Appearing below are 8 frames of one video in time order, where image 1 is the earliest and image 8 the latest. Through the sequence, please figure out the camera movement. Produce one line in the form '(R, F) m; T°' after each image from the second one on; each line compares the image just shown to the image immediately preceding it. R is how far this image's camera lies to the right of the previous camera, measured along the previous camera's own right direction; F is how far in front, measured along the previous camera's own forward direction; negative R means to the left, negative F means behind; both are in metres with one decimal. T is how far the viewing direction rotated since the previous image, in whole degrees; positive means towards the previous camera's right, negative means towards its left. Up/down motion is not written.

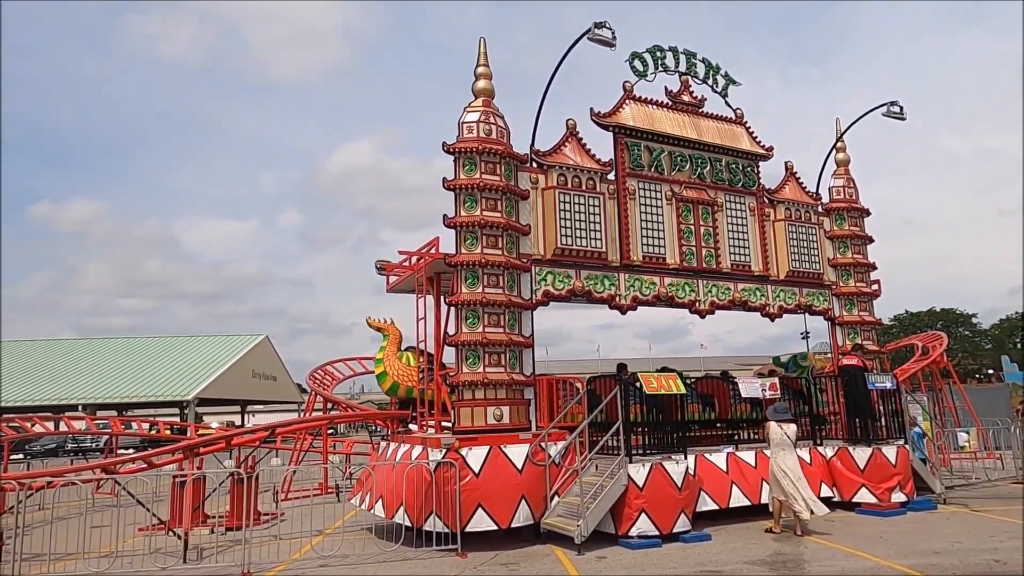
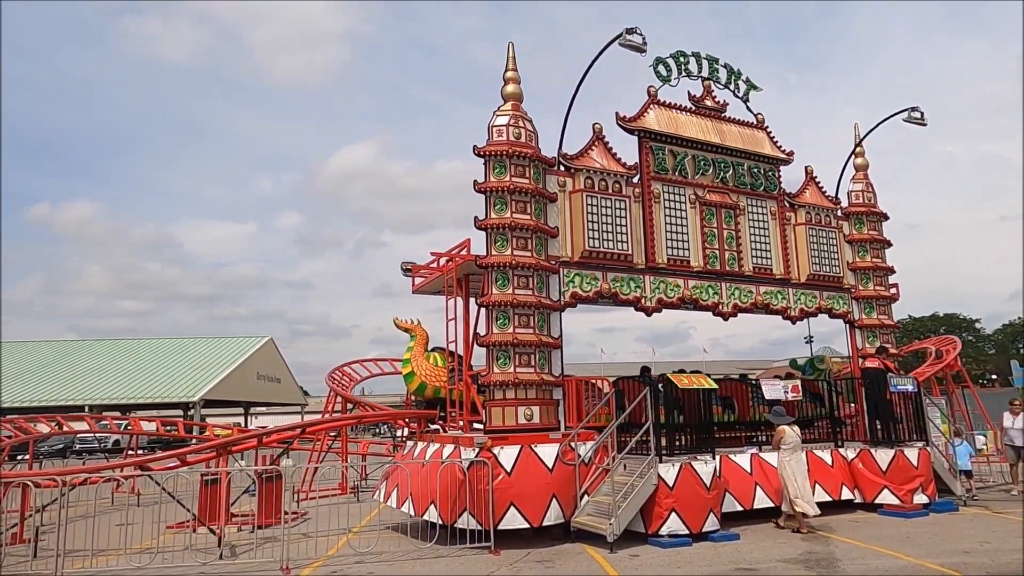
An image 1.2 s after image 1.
(-0.4, -0.1) m; 0°
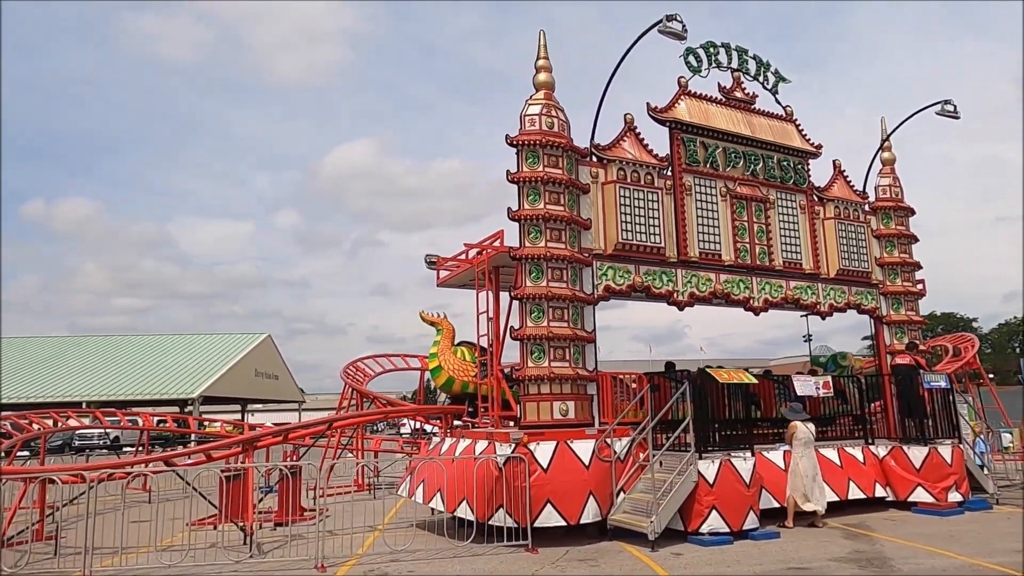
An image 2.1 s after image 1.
(-0.6, +0.2) m; 0°
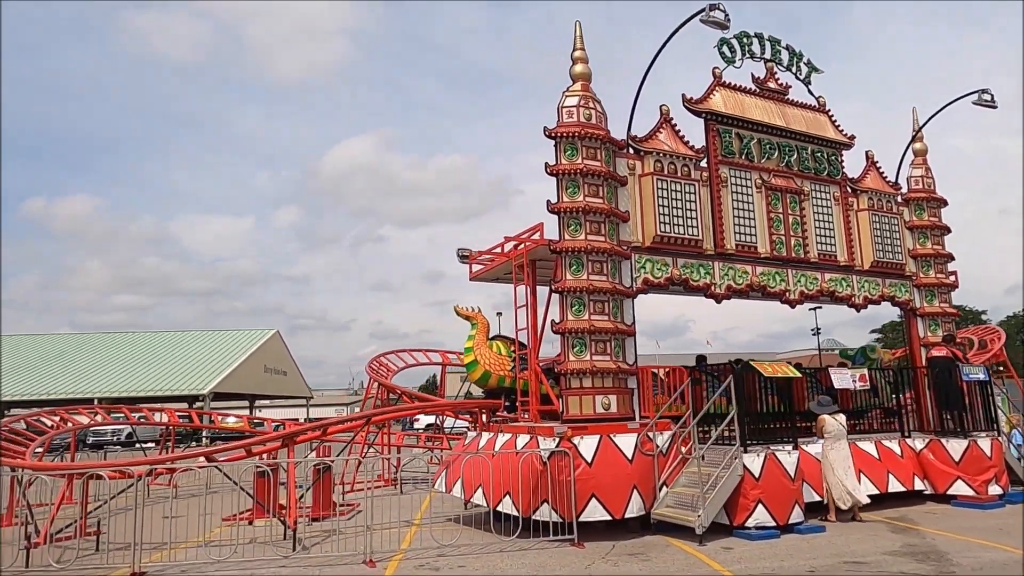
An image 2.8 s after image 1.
(-0.5, +0.1) m; 0°
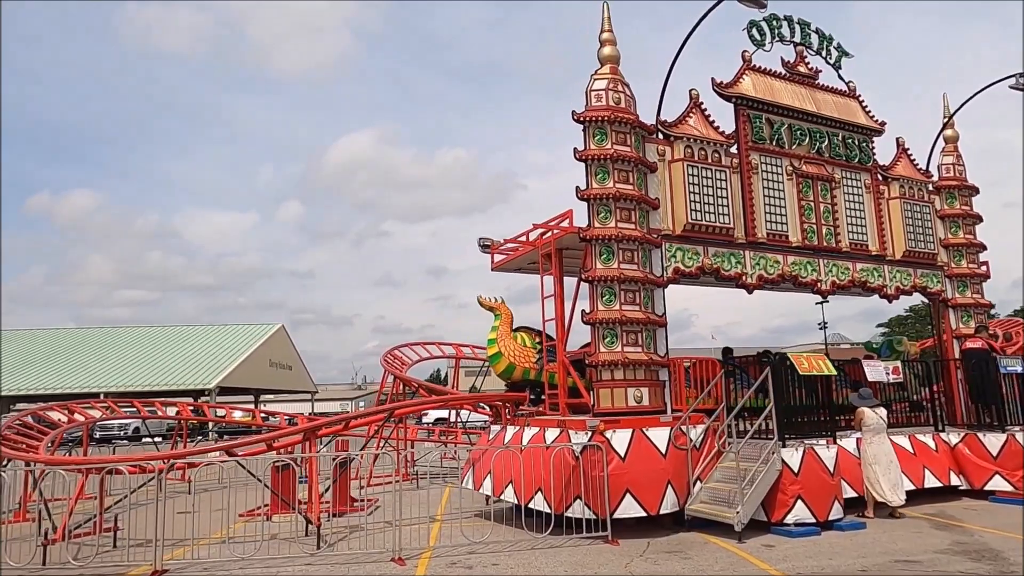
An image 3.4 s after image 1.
(-0.4, +0.3) m; 0°
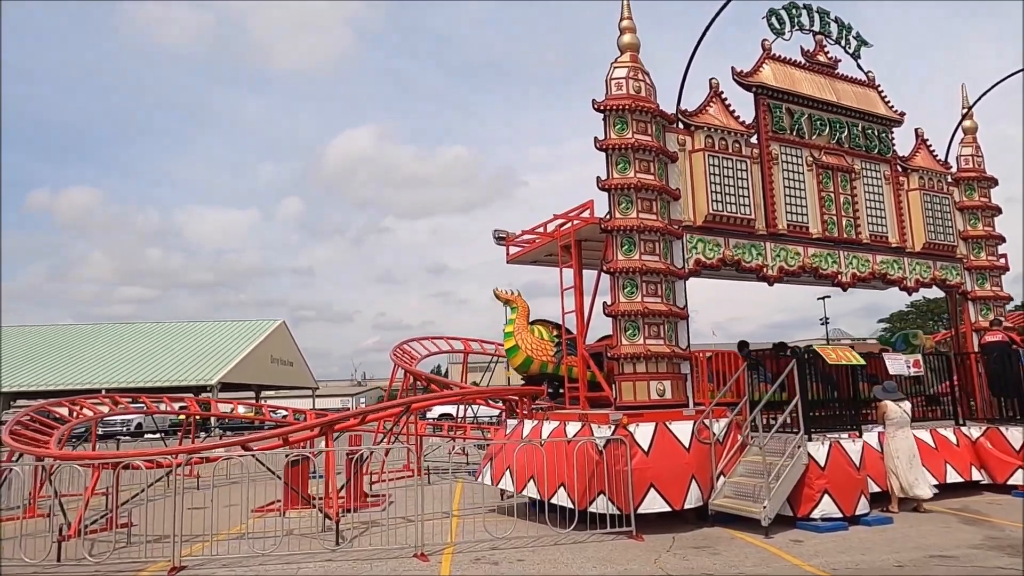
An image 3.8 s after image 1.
(-0.3, +0.2) m; 0°
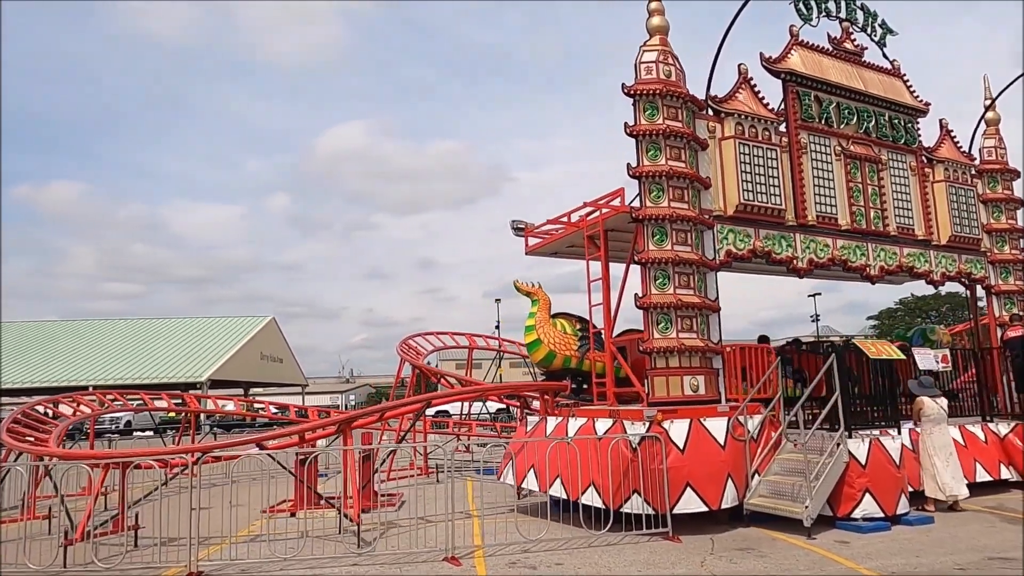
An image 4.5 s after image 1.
(-0.5, +0.4) m; +1°
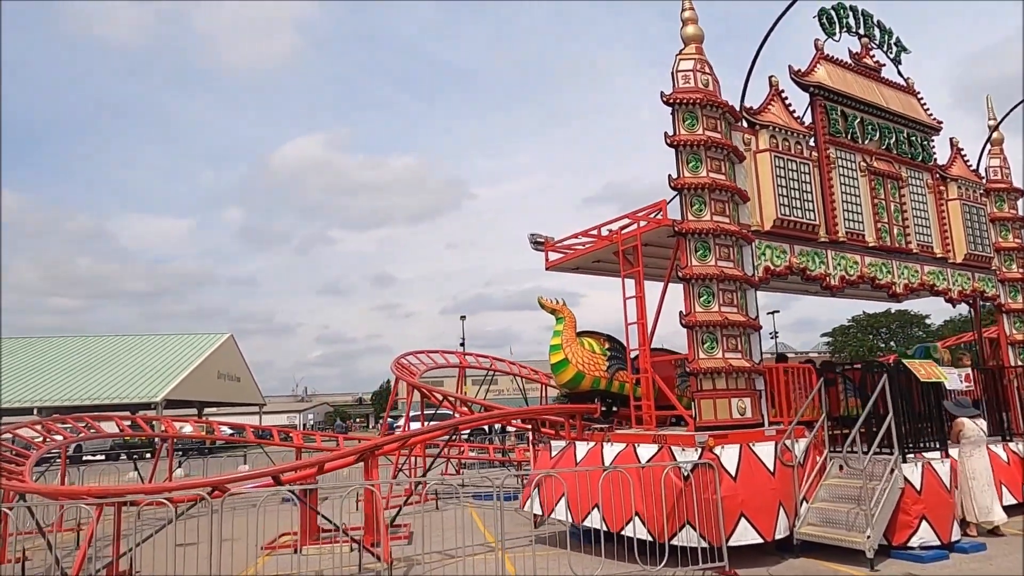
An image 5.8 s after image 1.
(-1.0, +0.6) m; +4°
